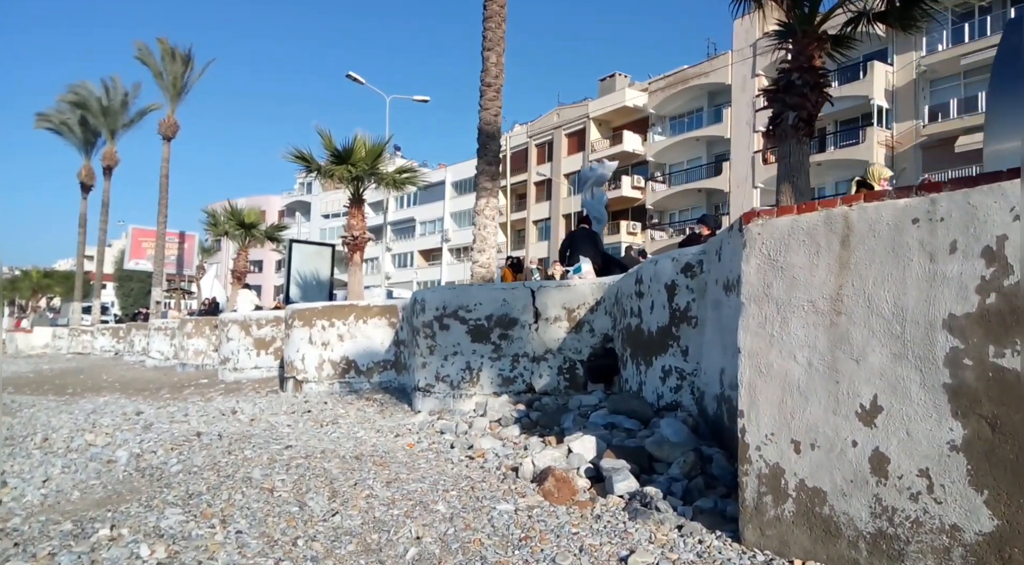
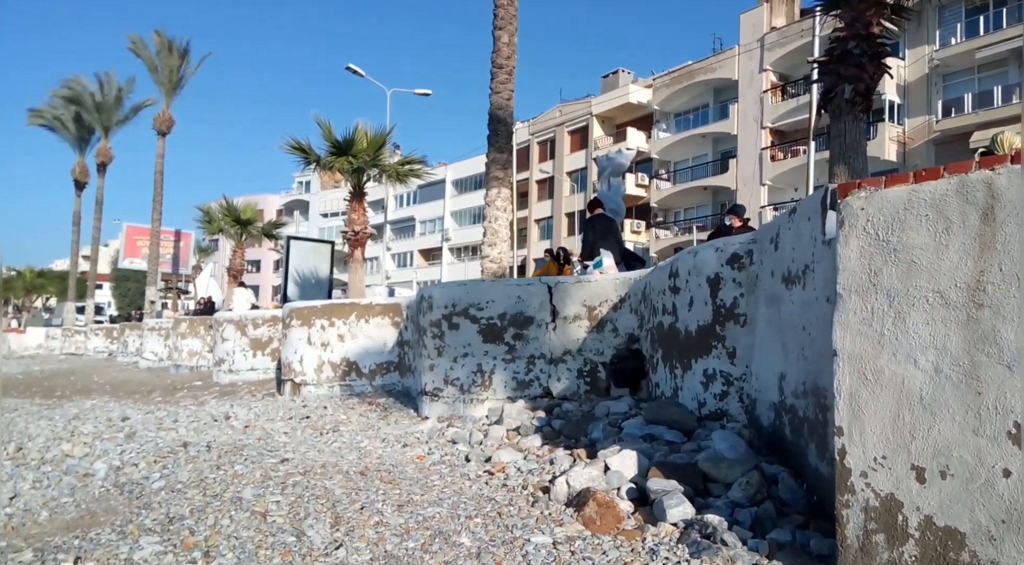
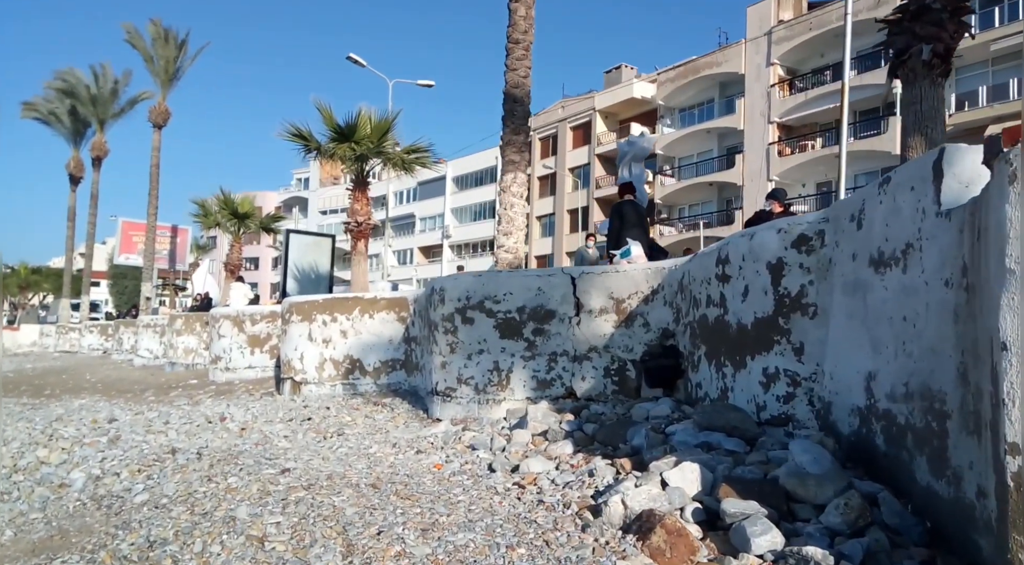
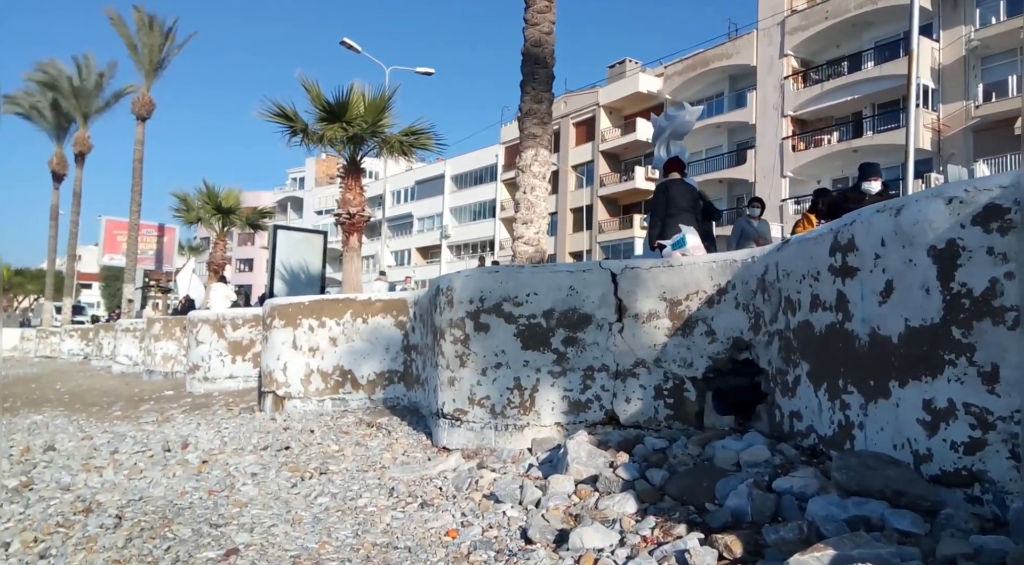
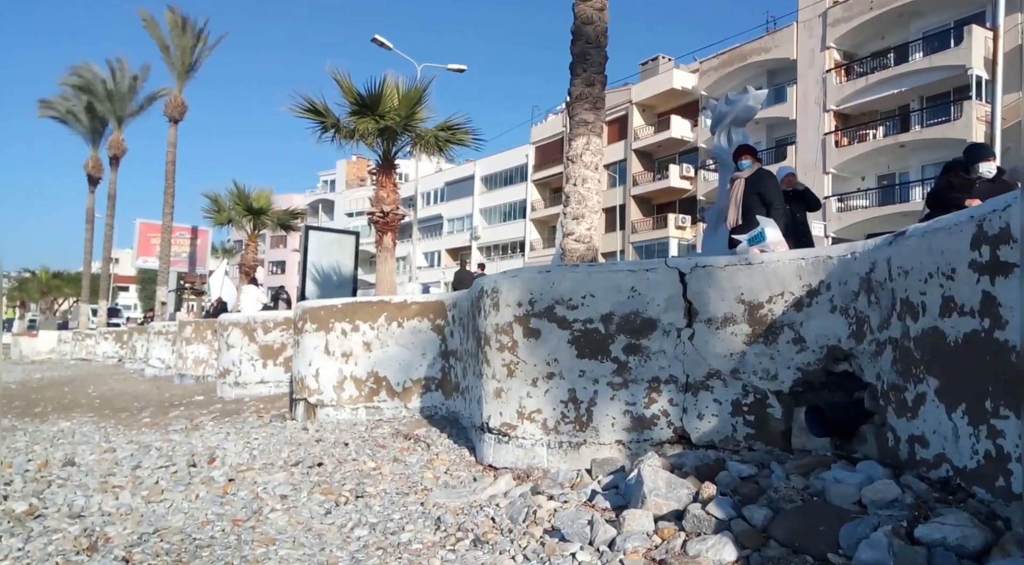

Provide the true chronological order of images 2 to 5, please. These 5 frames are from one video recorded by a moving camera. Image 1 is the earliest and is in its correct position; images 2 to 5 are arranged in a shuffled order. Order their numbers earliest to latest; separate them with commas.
2, 3, 4, 5
